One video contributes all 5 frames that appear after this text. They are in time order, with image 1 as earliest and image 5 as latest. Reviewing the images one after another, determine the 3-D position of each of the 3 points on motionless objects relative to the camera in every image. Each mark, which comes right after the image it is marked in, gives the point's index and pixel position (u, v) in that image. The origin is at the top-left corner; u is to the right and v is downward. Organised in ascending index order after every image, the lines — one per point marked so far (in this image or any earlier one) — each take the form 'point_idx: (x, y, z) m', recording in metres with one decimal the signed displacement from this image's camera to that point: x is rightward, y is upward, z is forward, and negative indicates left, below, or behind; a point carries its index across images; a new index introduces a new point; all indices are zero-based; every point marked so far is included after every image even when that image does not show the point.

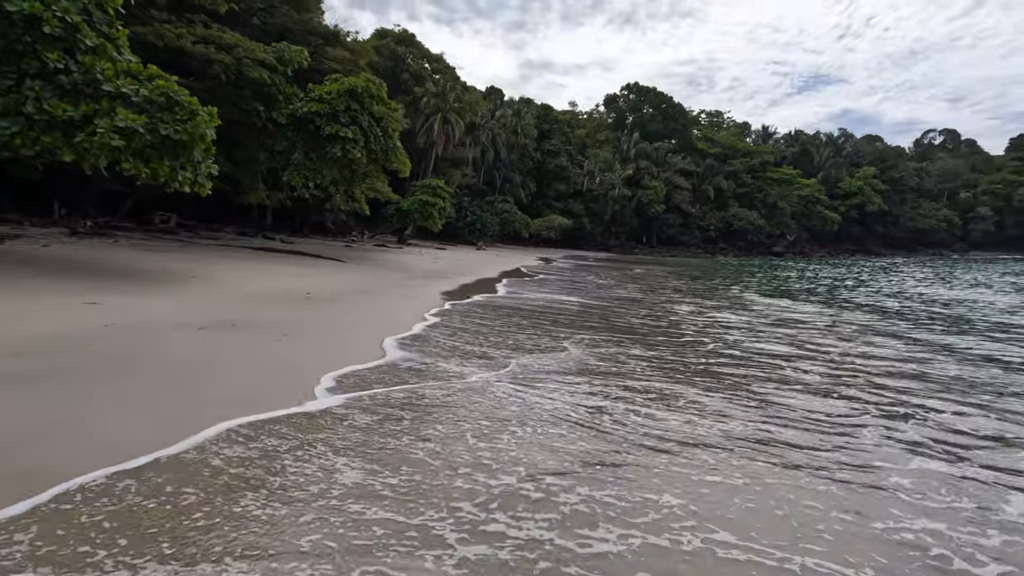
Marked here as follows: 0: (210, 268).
0: (-7.7, +0.5, +13.9) m
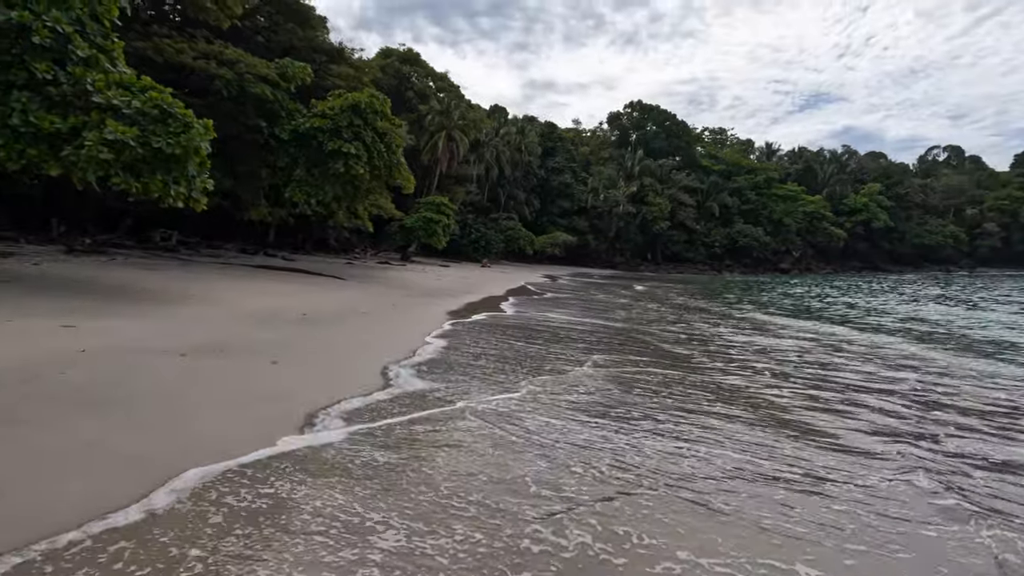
0: (-7.5, 0.0, +13.4) m
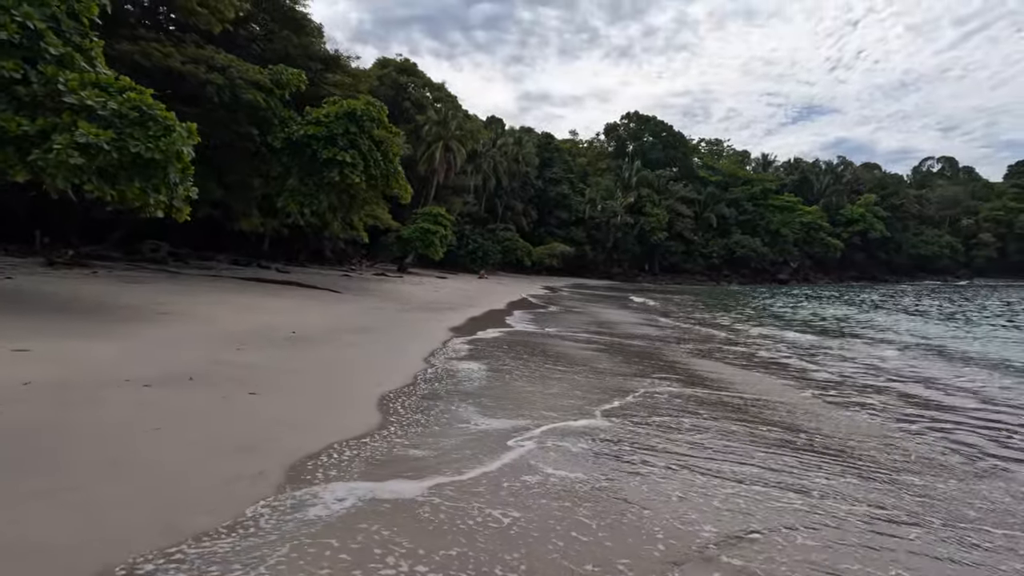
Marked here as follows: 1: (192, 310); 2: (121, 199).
0: (-7.4, -0.3, +12.6) m
1: (-6.6, -0.4, +11.1) m
2: (-6.8, +1.6, +9.3) m
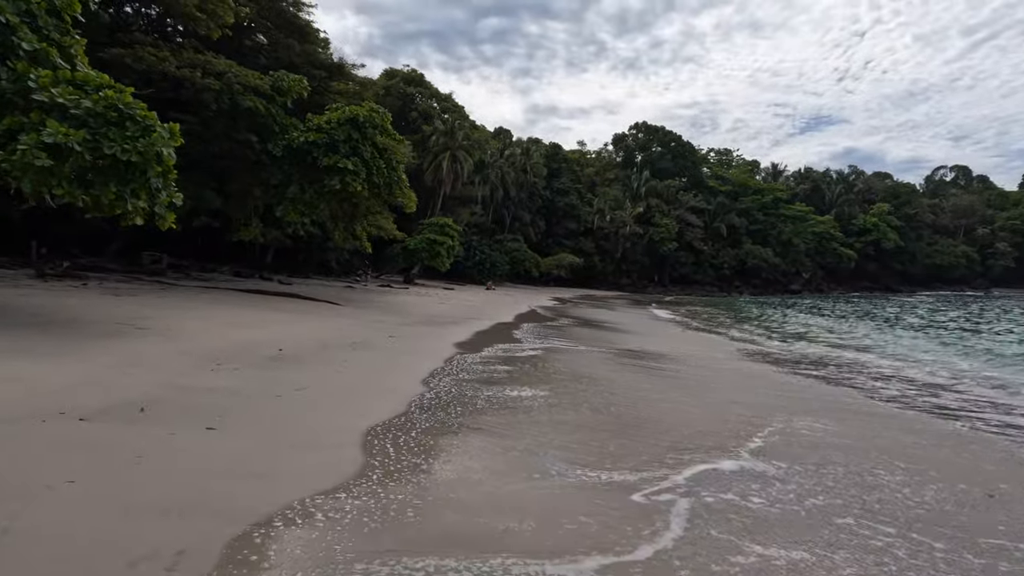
0: (-7.3, -0.6, +11.9) m
1: (-6.5, -0.7, +10.3) m
2: (-6.7, +1.4, +8.6) m
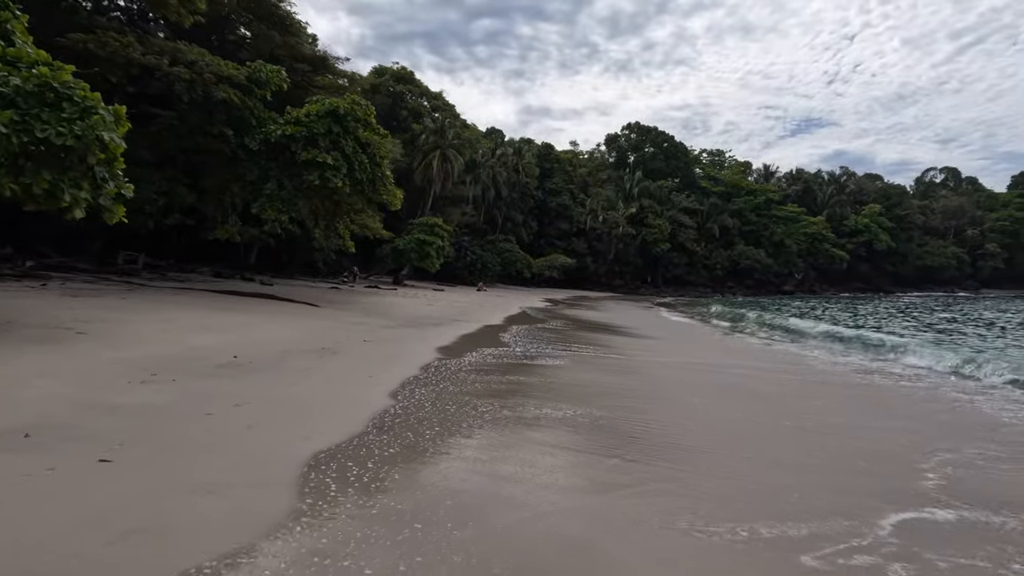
0: (-7.6, -0.6, +11.0) m
1: (-6.8, -0.7, +9.4) m
2: (-6.9, +1.4, +7.7) m
